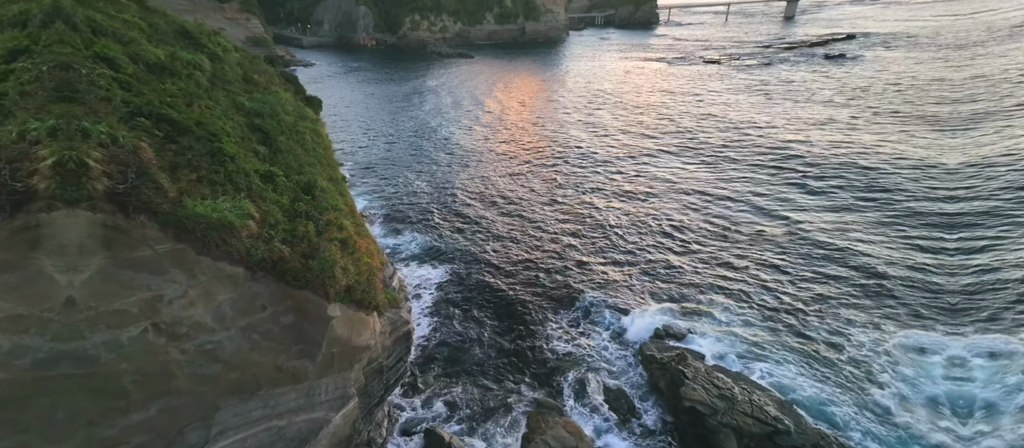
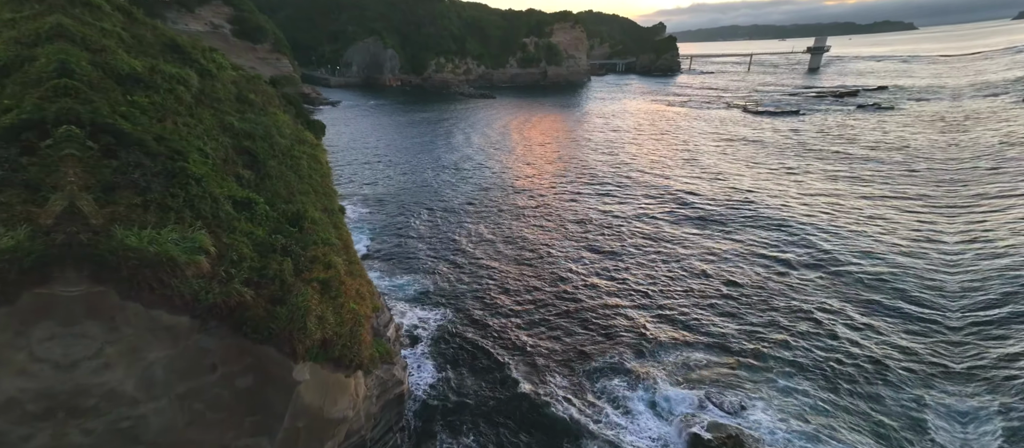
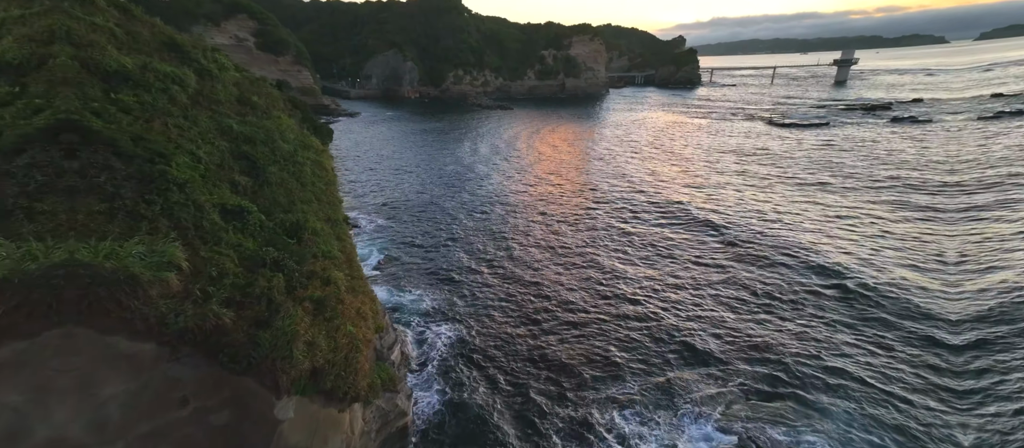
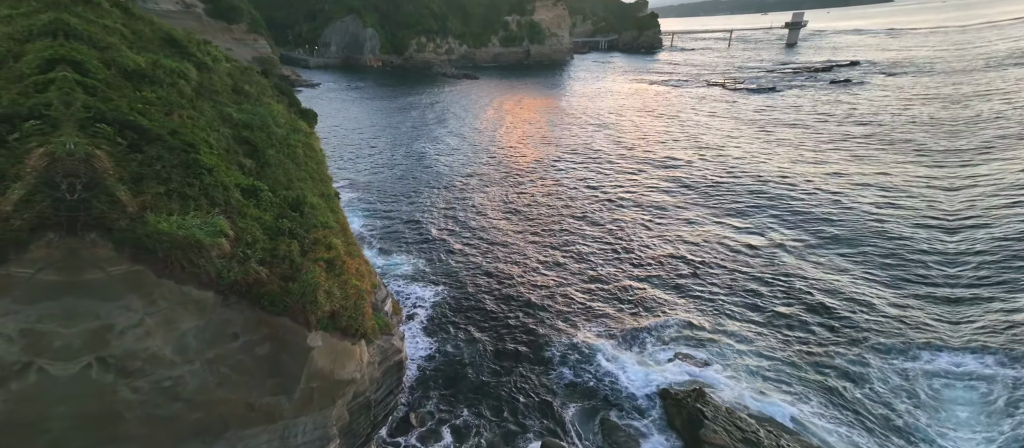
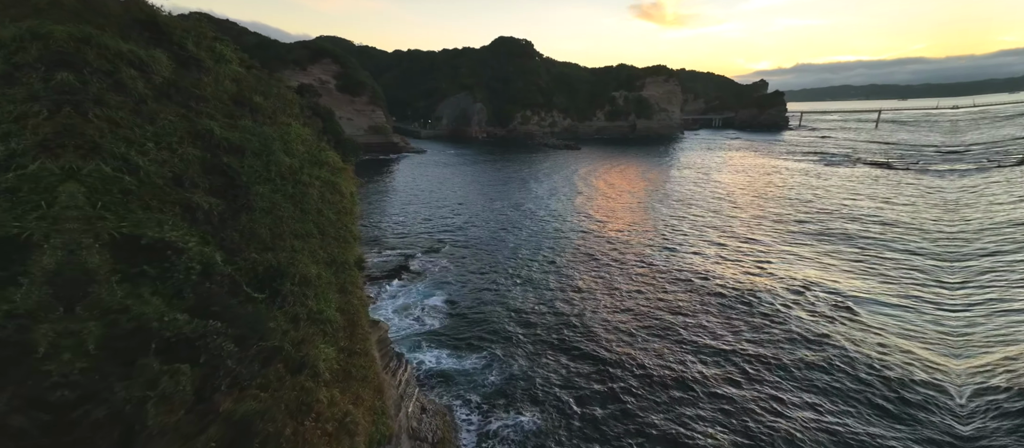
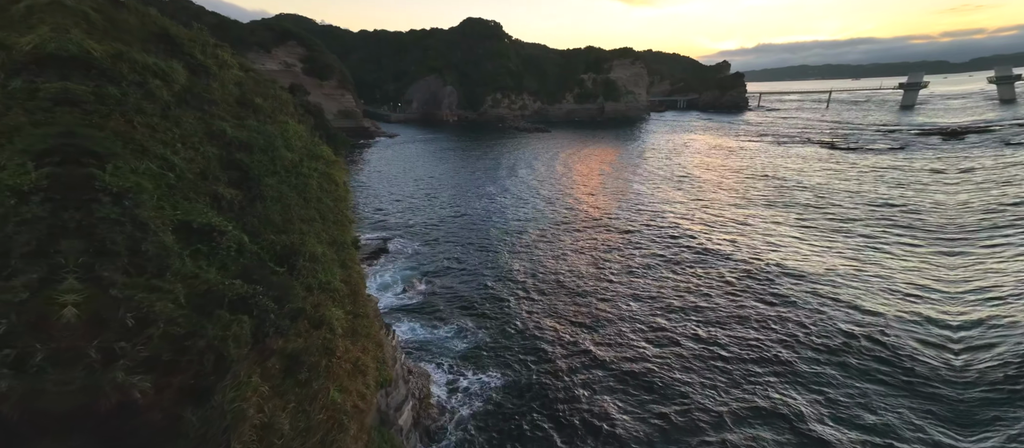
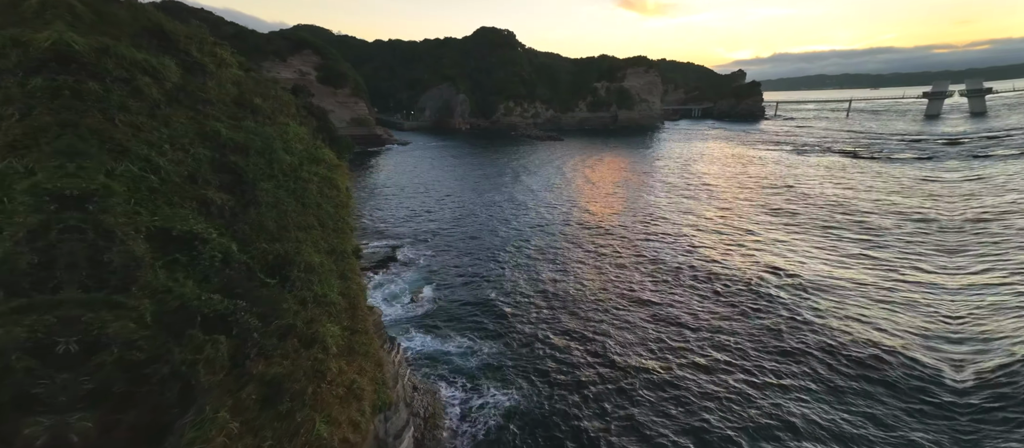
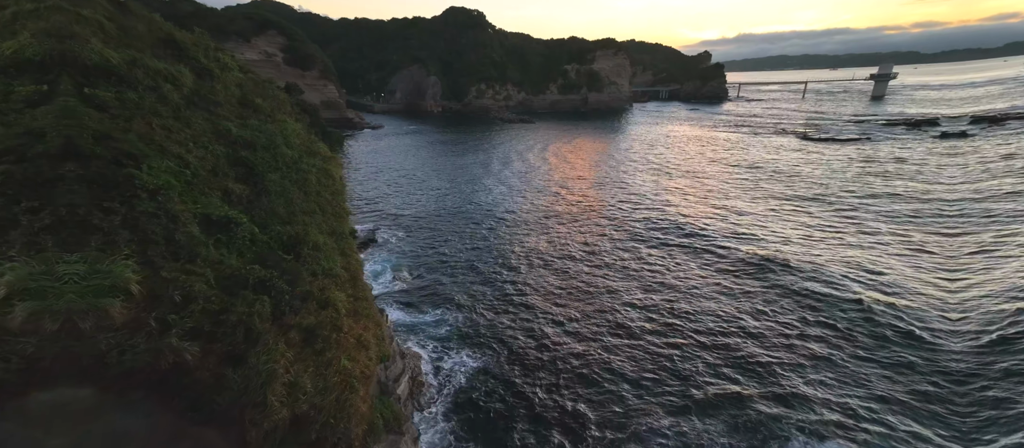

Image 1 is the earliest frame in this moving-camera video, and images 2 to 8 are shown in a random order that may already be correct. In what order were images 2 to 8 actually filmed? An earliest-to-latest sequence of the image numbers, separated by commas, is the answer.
4, 2, 3, 8, 6, 7, 5
